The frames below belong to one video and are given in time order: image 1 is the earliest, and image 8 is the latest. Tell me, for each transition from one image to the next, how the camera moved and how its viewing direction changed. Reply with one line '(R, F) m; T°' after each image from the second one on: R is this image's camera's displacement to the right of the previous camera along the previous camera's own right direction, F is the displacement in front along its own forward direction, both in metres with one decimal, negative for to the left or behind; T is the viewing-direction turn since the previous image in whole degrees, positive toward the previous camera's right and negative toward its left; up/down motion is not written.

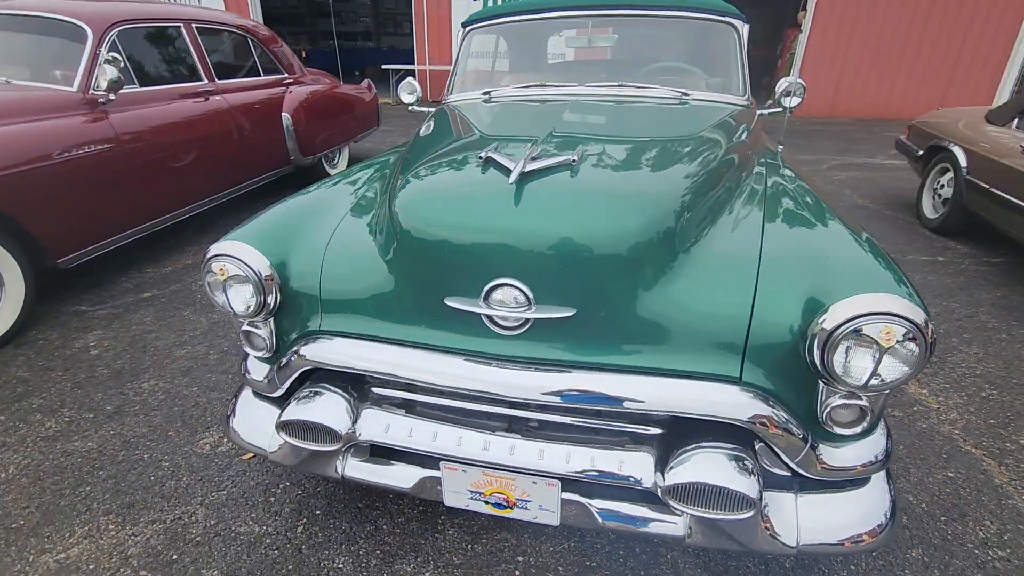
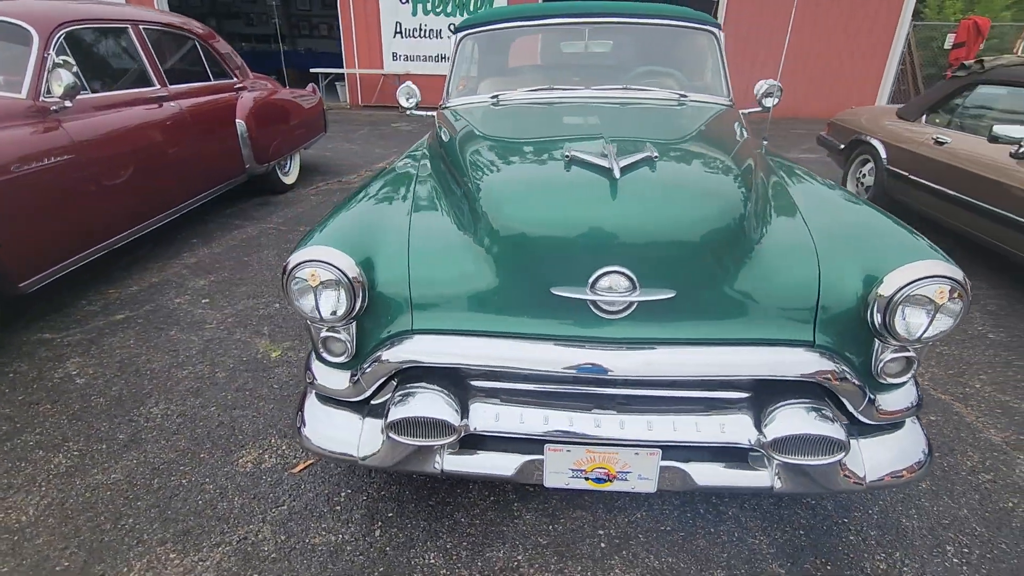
(-0.5, -0.1) m; +8°
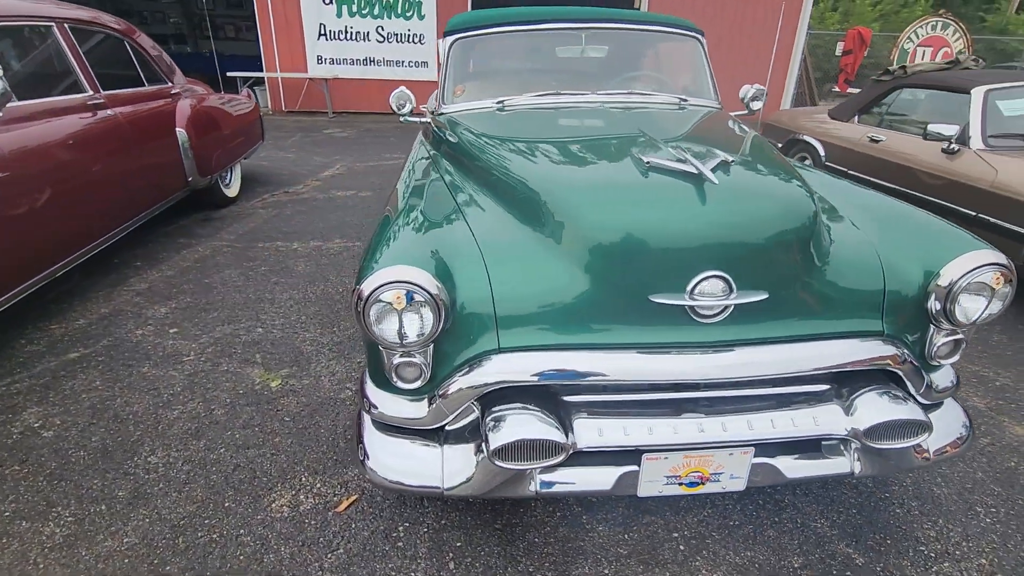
(-0.5, +0.1) m; +8°
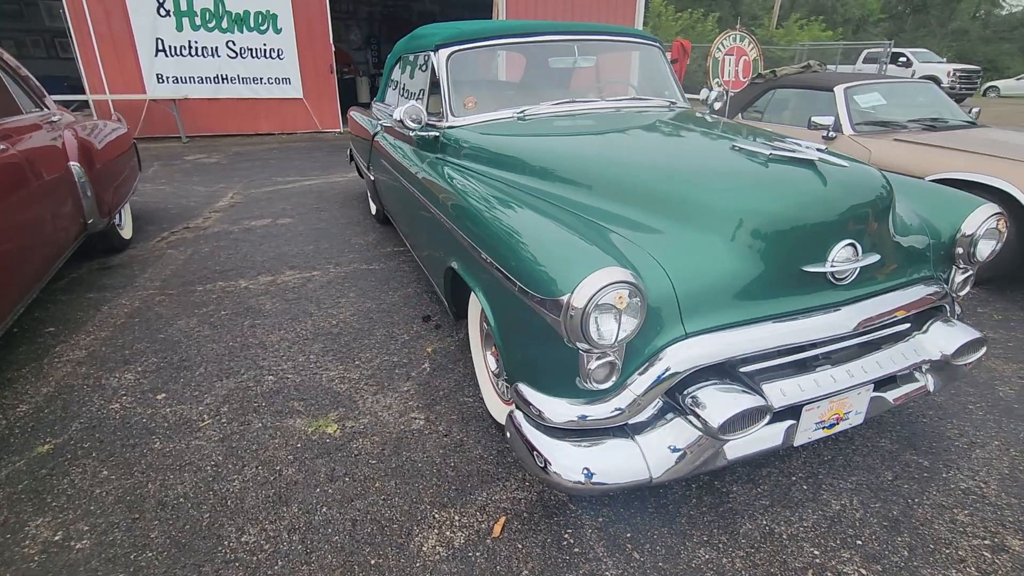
(-1.0, +0.1) m; +16°
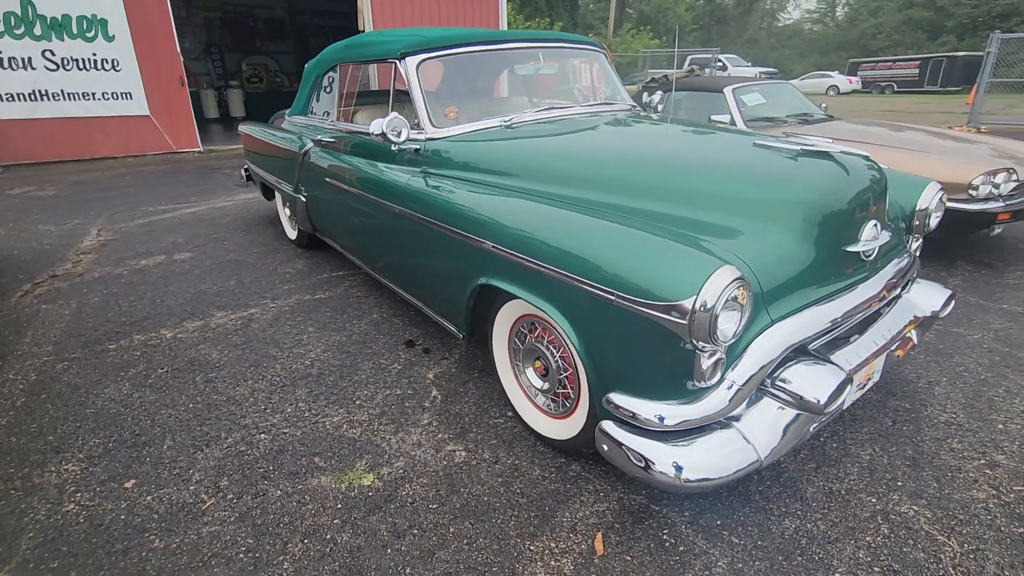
(-0.7, +0.2) m; +14°
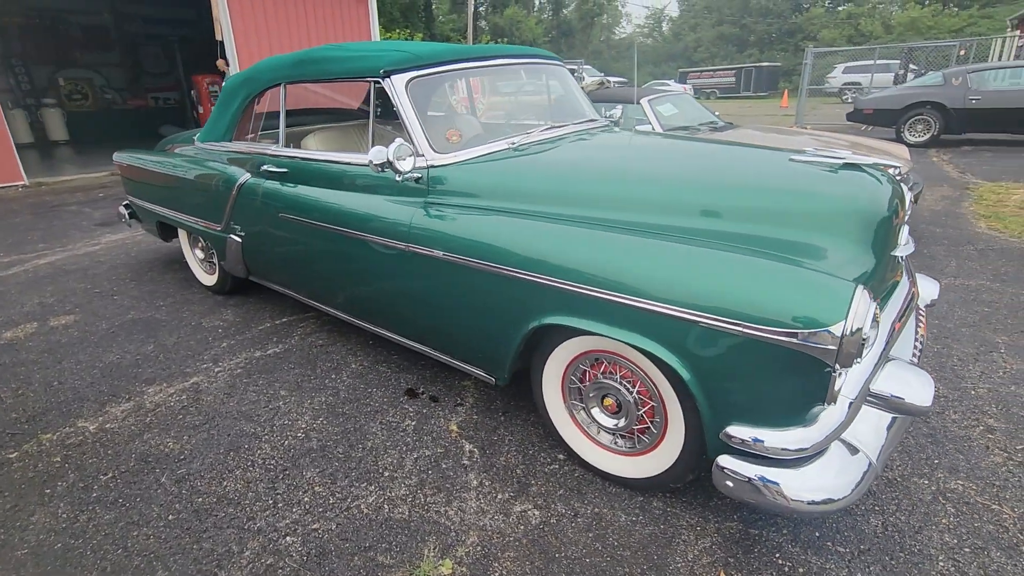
(-0.7, +0.3) m; +14°
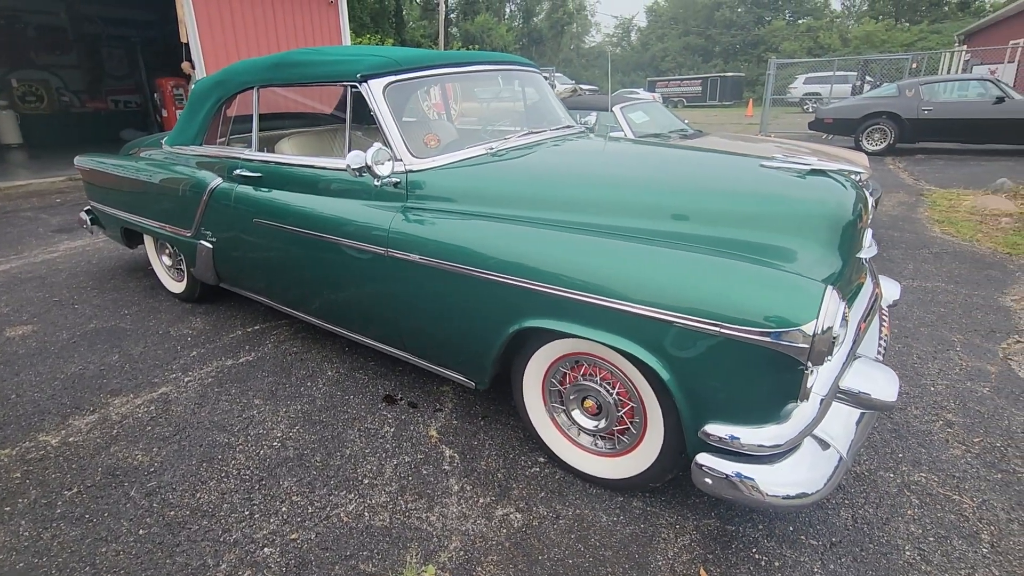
(0.0, 0.0) m; +3°
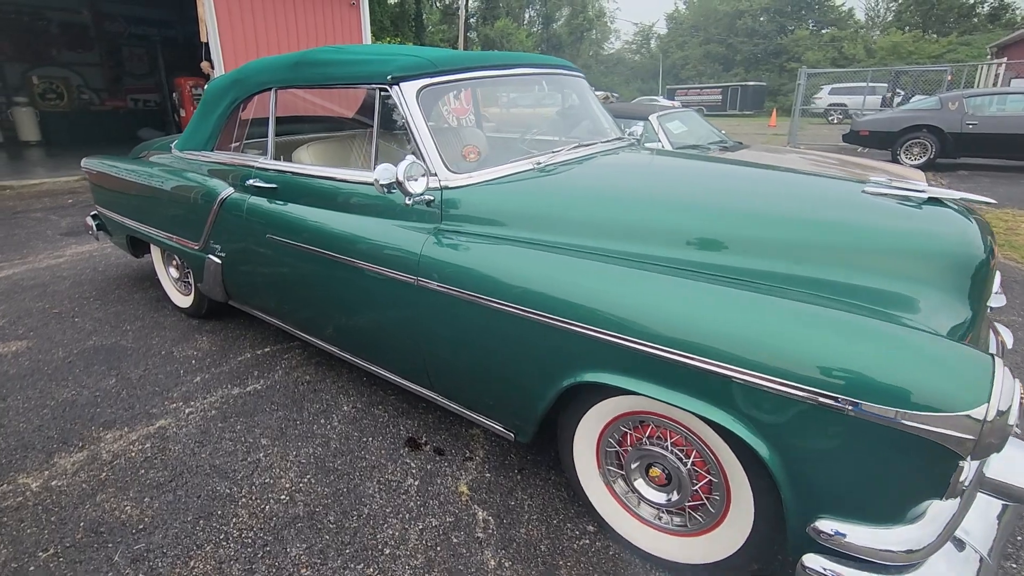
(-0.1, +0.3) m; -1°
